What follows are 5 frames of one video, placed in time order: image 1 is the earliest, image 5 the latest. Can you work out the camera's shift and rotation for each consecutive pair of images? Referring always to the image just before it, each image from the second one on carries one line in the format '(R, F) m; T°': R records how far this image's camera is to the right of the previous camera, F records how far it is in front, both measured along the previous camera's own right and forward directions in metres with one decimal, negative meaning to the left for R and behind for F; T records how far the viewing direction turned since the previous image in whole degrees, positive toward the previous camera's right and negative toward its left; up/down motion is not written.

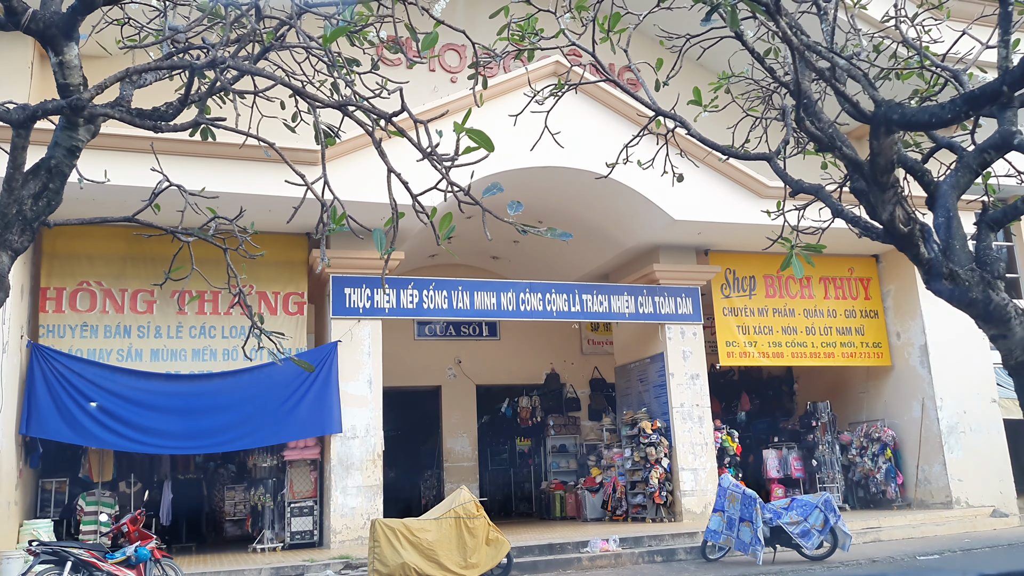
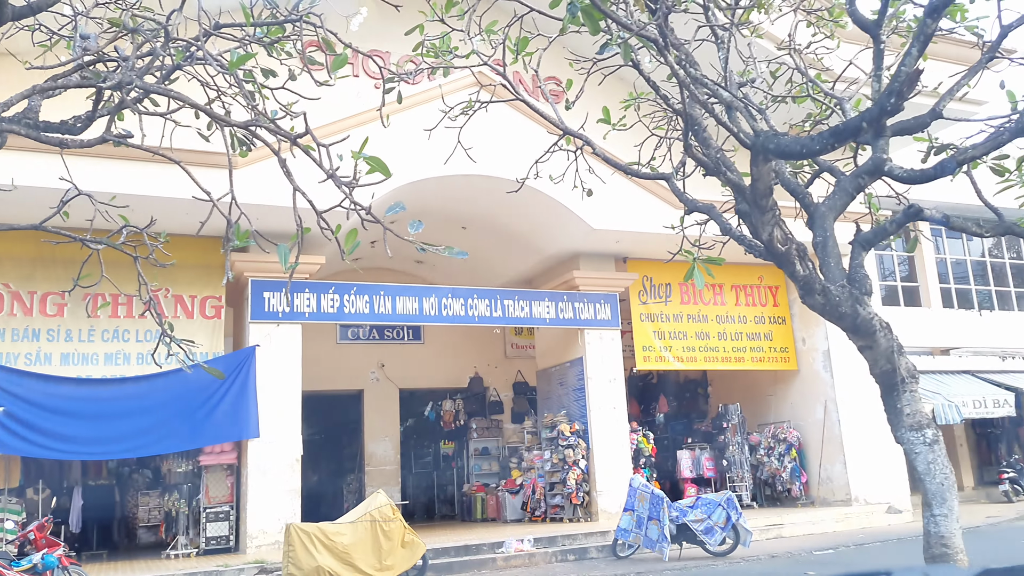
(+0.2, -0.2) m; +5°
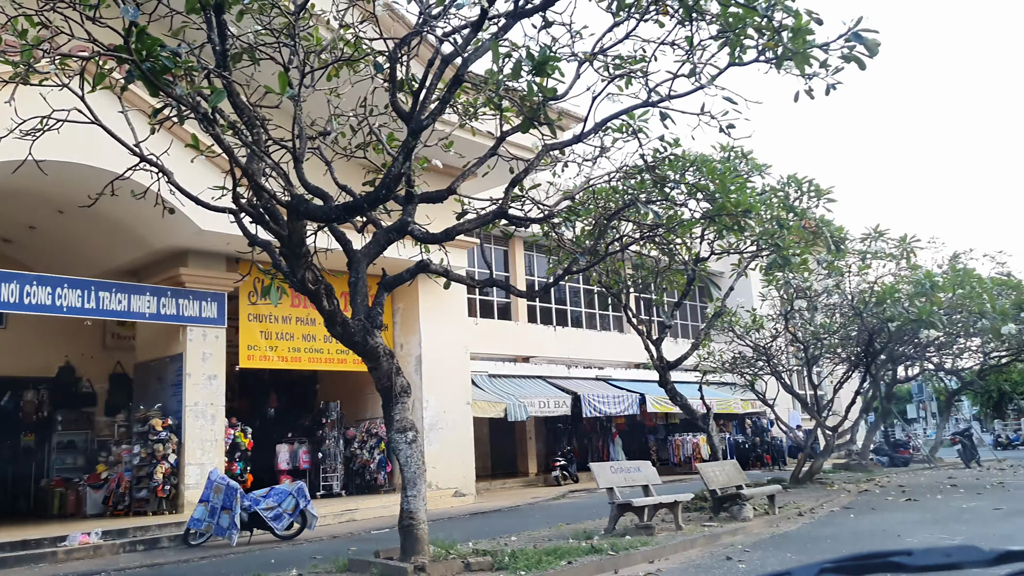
(+0.5, -1.4) m; +24°
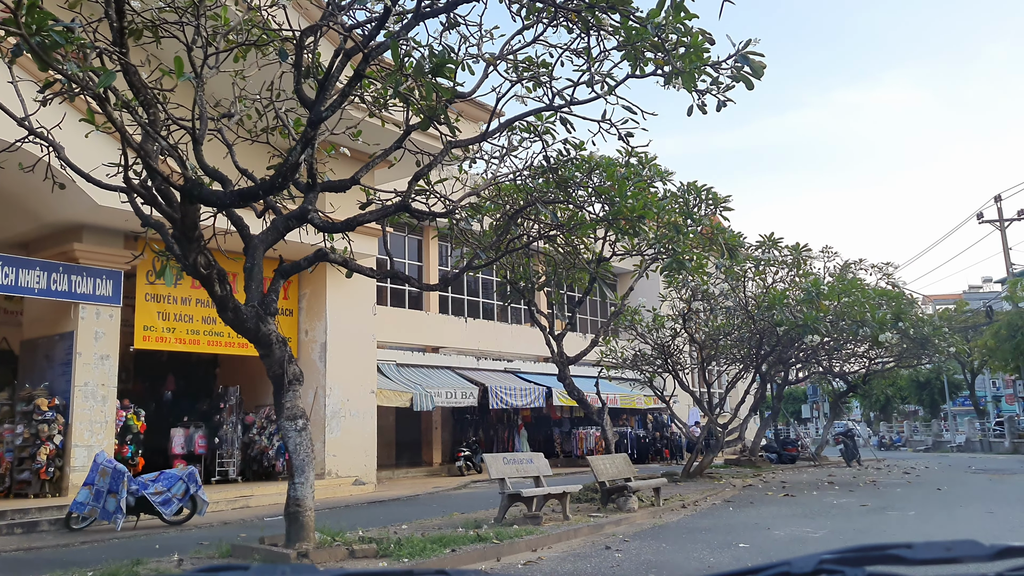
(+0.2, -0.2) m; +6°
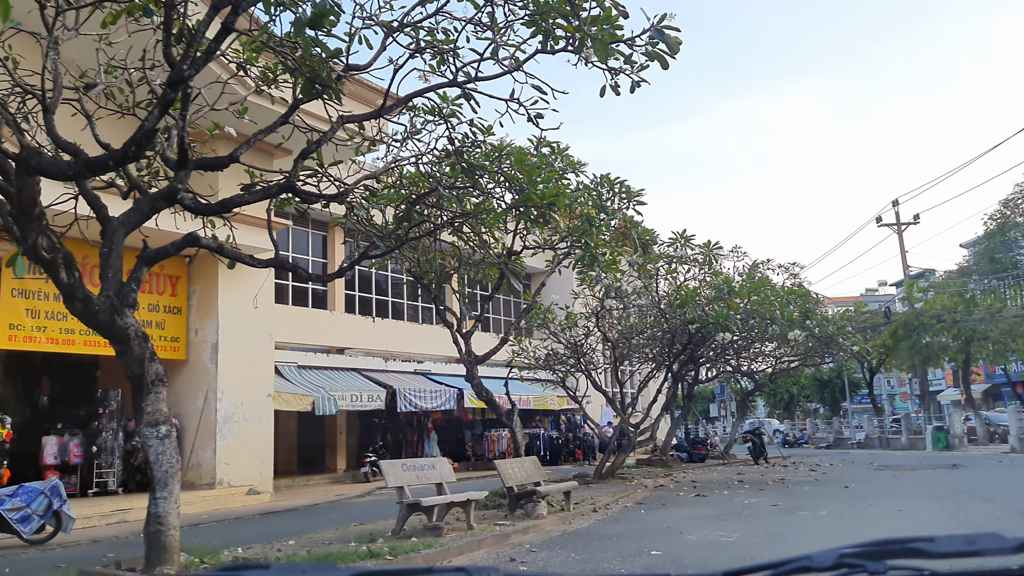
(+0.2, +0.6) m; +6°
